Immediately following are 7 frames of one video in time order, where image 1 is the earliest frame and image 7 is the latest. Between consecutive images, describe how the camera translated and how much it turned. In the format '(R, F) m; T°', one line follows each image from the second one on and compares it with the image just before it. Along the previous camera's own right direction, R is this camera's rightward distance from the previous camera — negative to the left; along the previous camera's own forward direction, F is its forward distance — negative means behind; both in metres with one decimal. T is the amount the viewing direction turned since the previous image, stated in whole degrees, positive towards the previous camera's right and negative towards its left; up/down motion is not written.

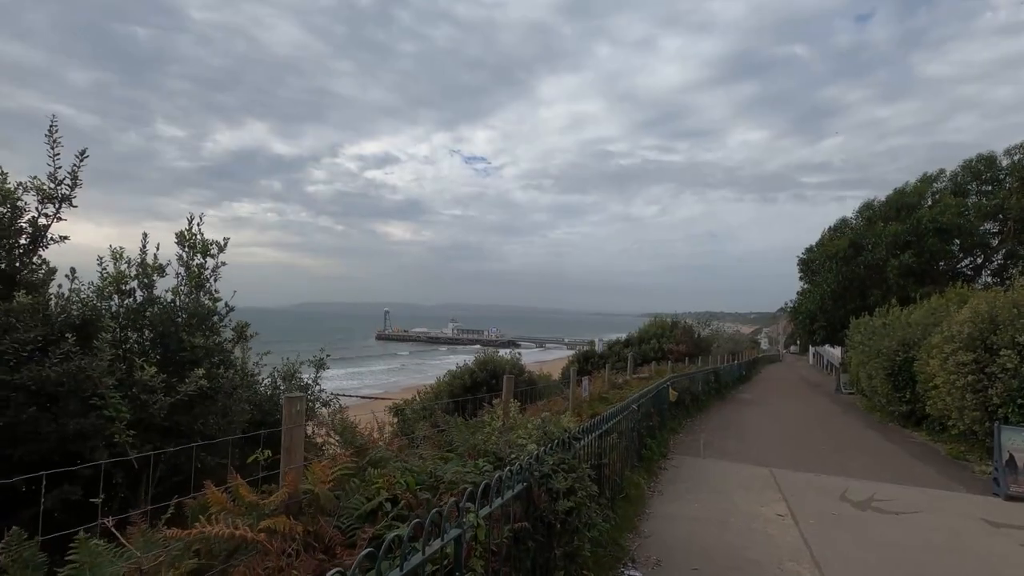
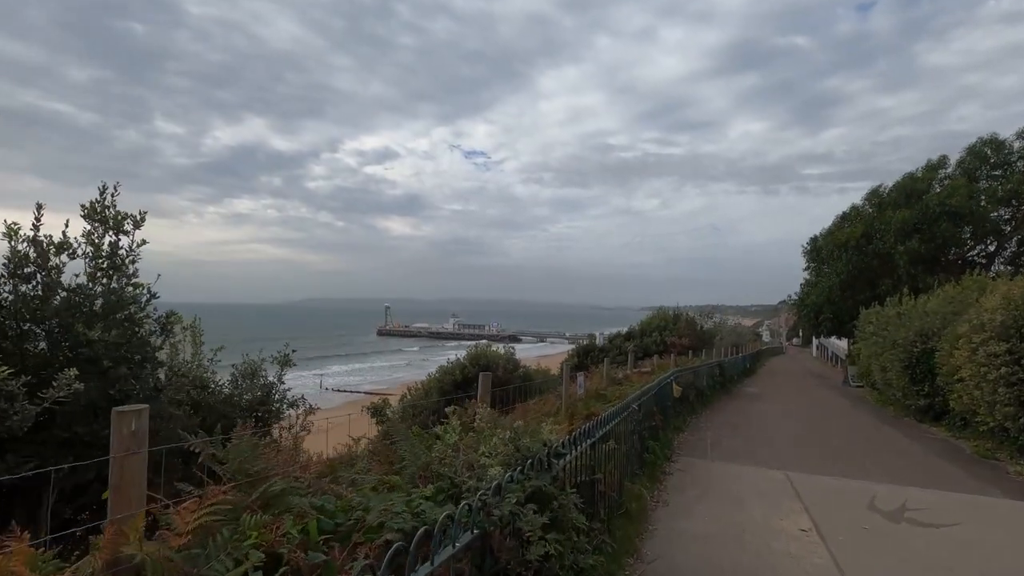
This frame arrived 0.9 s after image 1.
(+0.2, +0.8) m; 0°
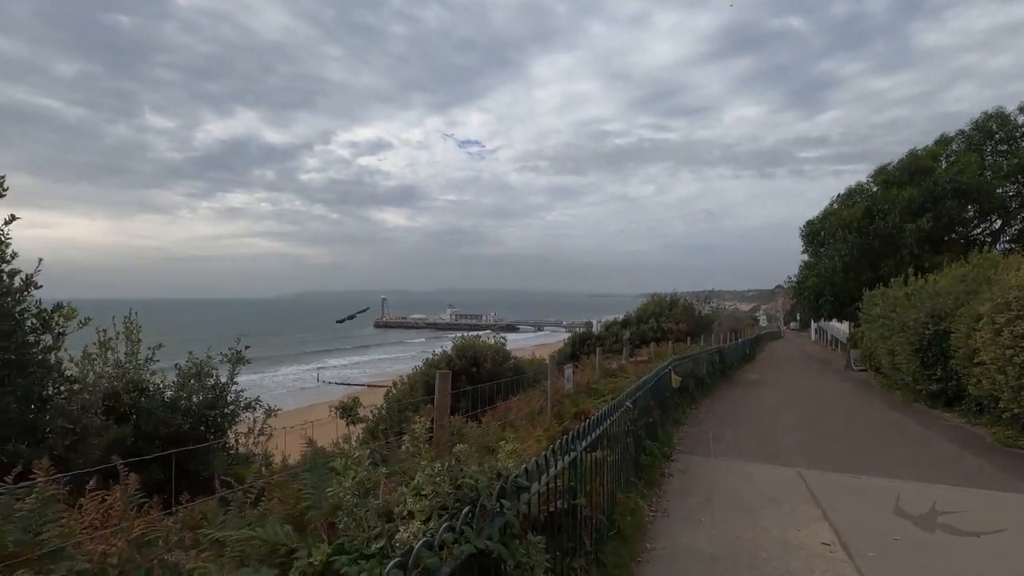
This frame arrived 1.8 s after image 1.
(+0.2, +0.8) m; 0°
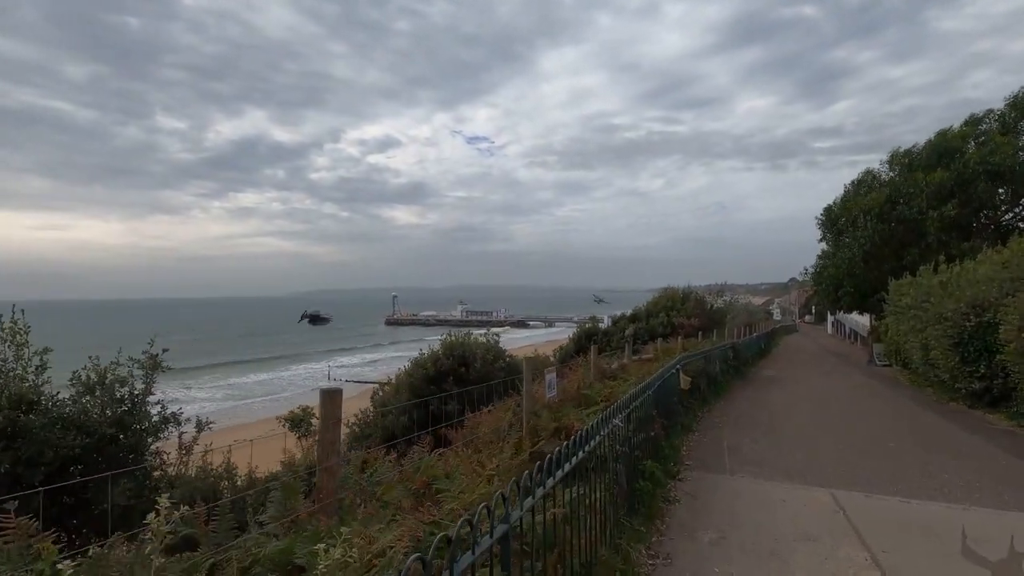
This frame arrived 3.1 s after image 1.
(+0.4, +1.2) m; -1°
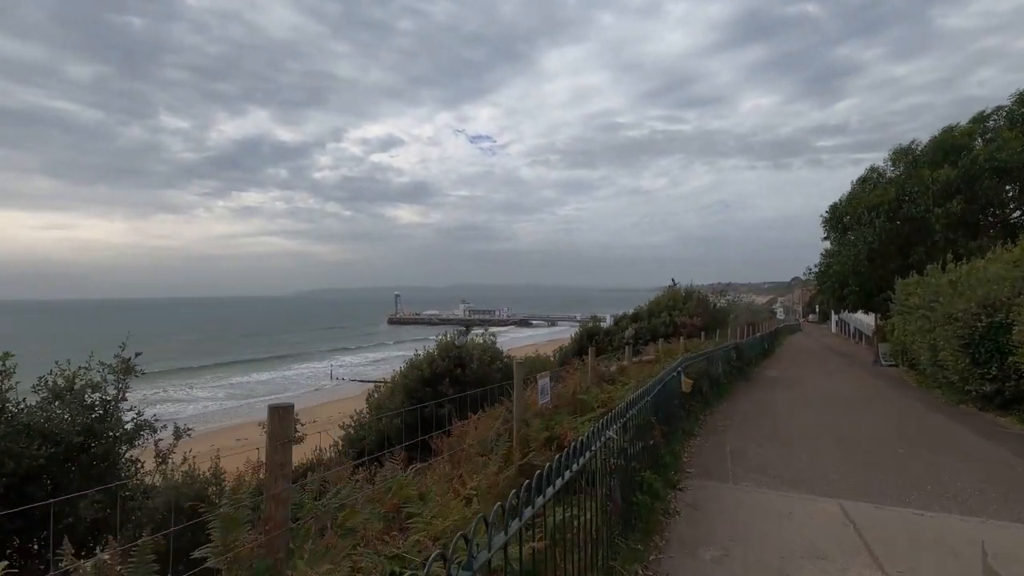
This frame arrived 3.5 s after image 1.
(+0.1, +0.3) m; 0°
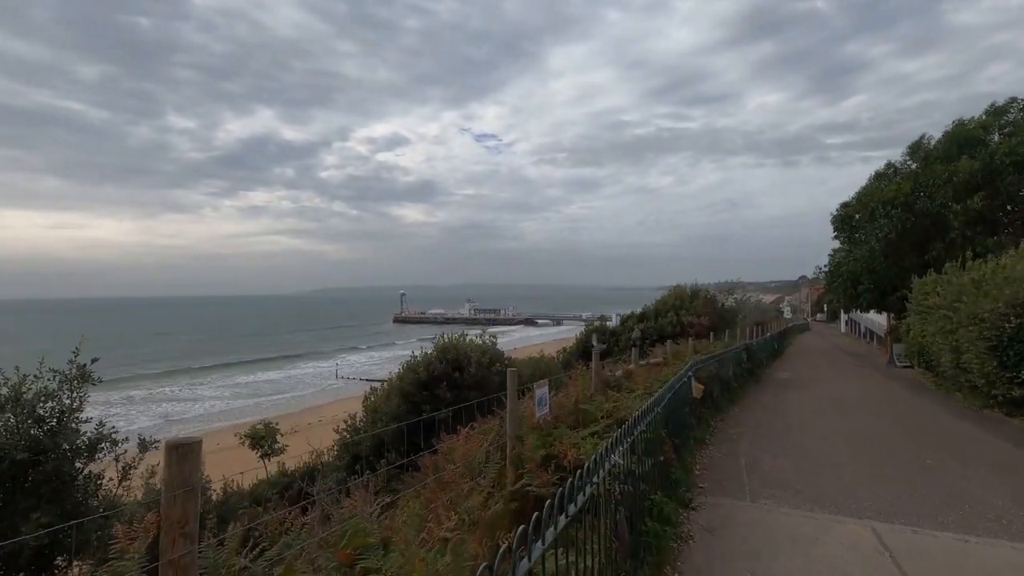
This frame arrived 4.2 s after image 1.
(+0.1, +0.5) m; -1°
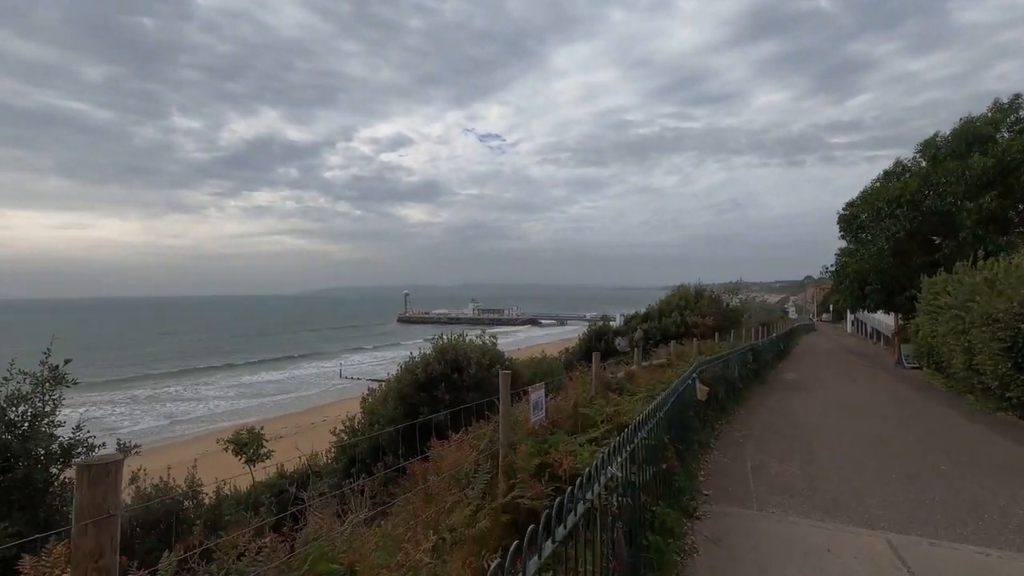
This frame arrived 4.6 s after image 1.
(+0.1, +0.3) m; 0°
